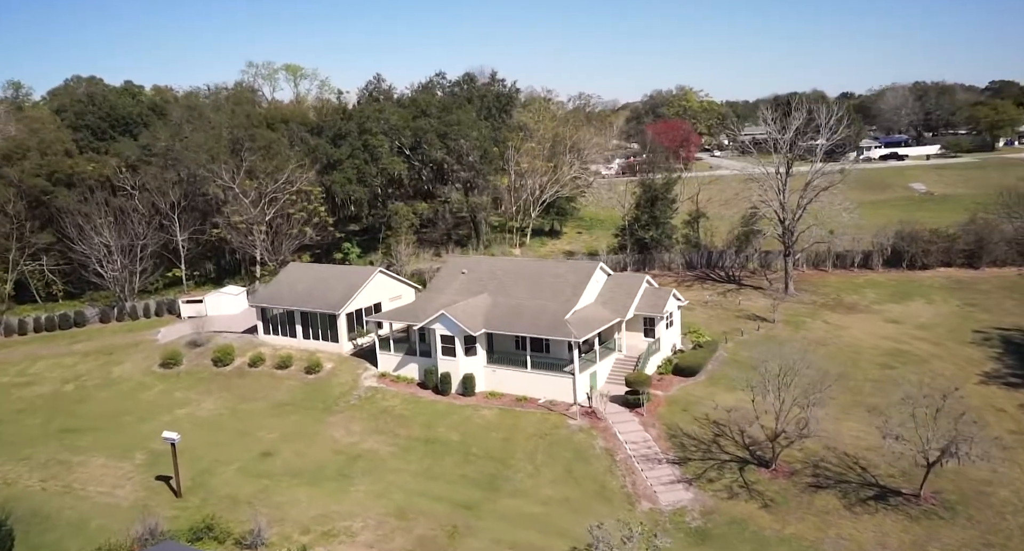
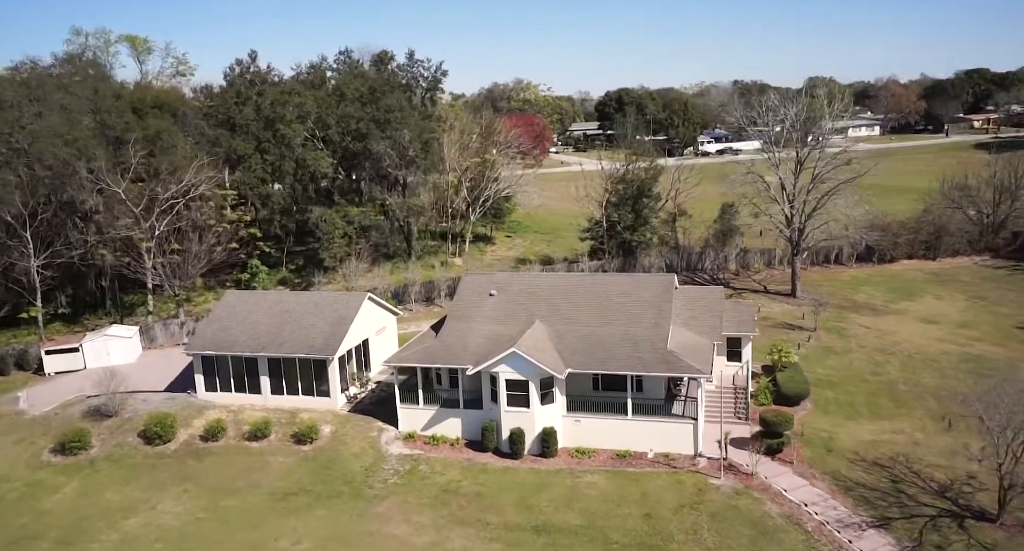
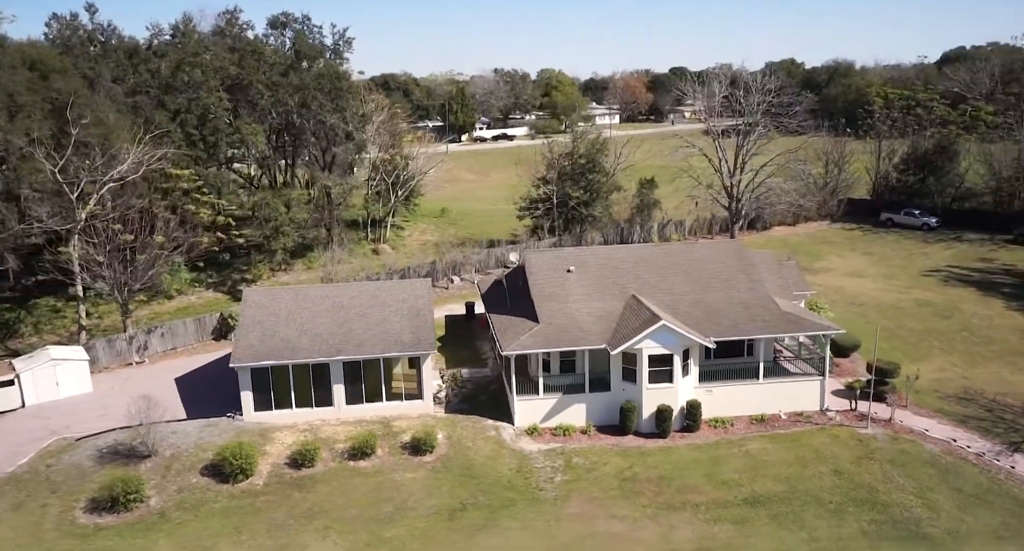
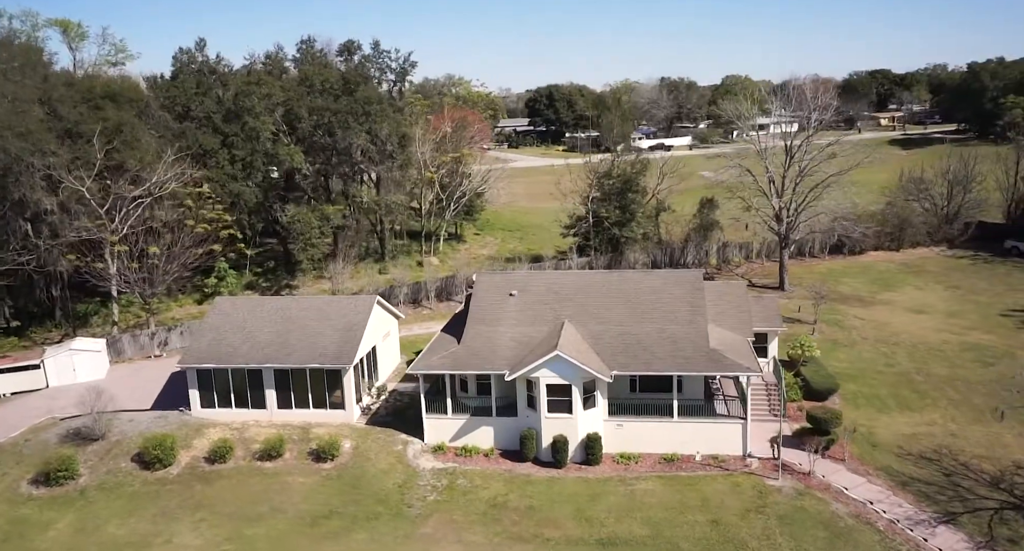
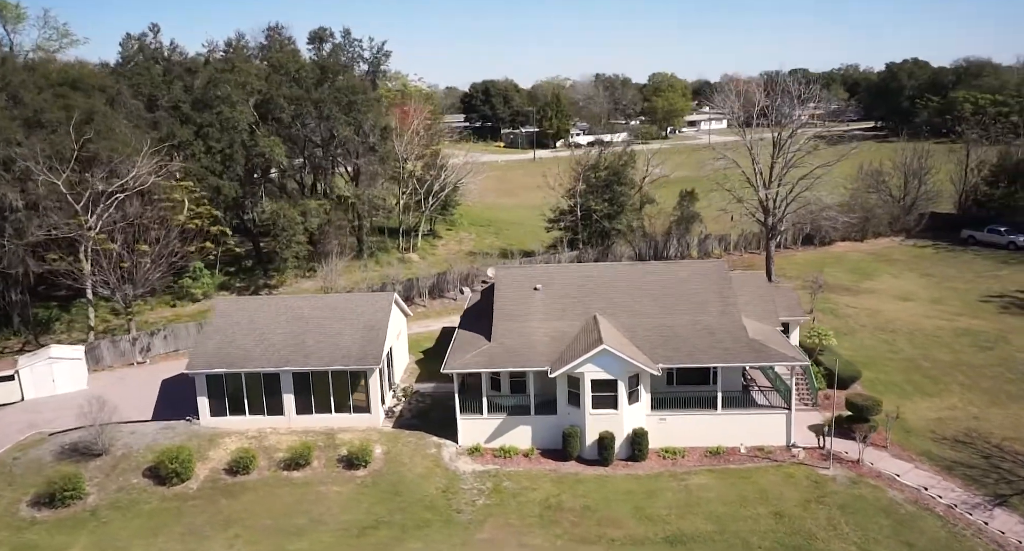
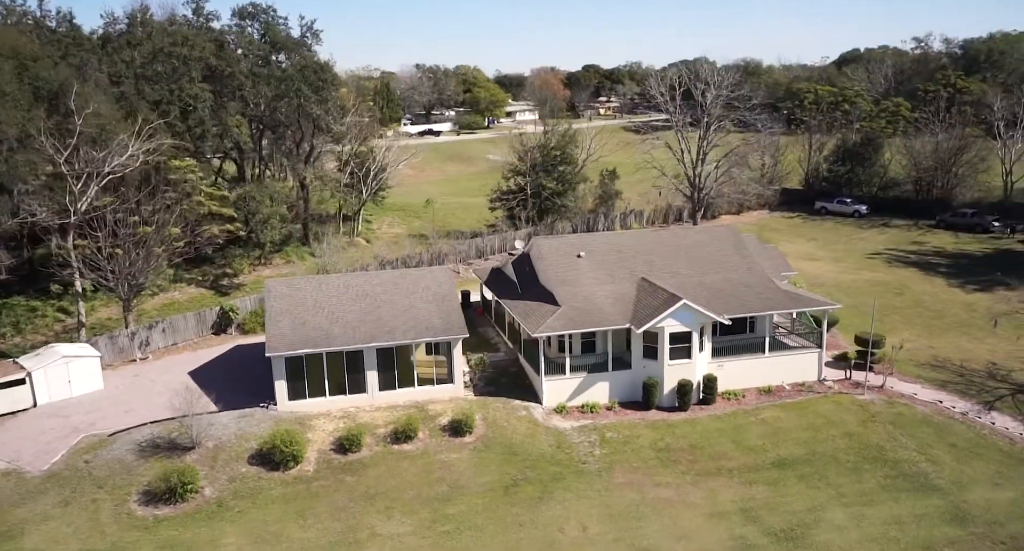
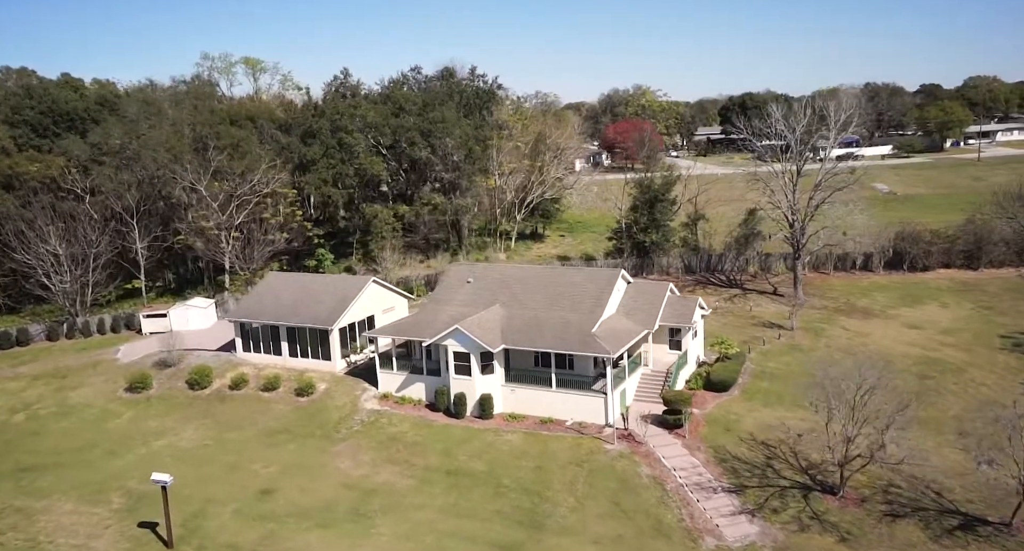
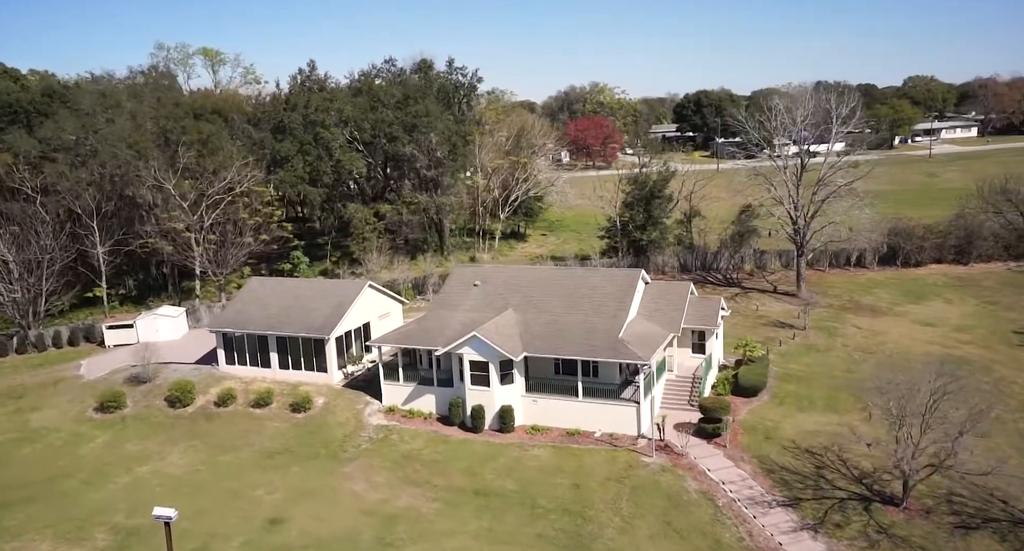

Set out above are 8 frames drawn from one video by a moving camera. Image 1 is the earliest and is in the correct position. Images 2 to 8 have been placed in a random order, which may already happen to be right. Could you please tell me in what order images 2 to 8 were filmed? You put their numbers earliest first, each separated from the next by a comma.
7, 8, 2, 4, 5, 3, 6
